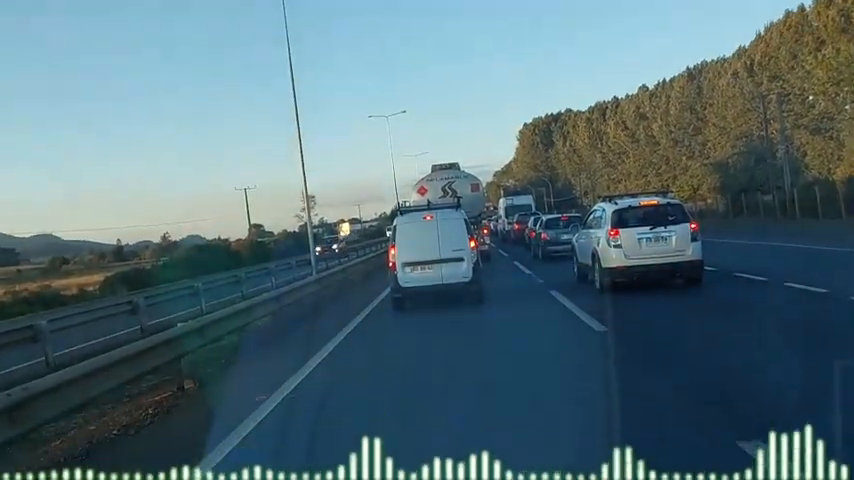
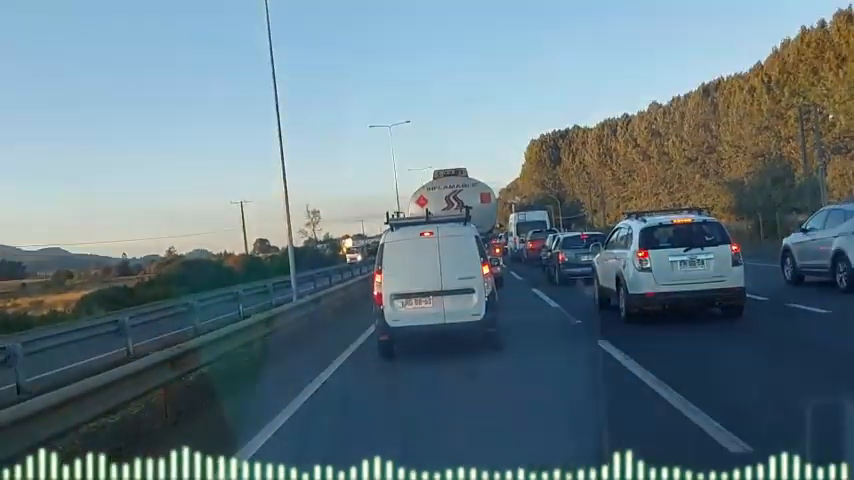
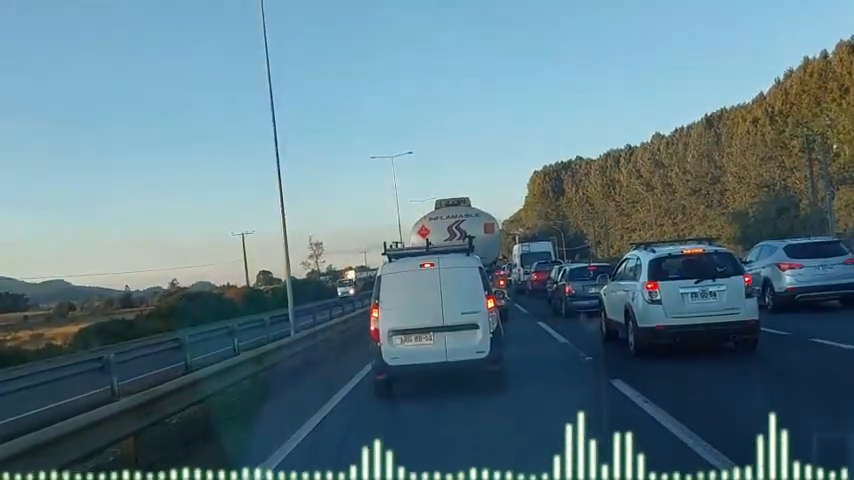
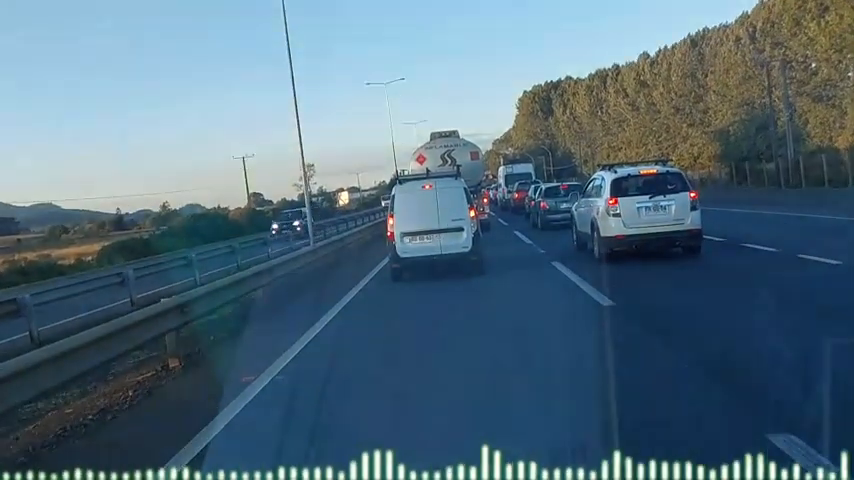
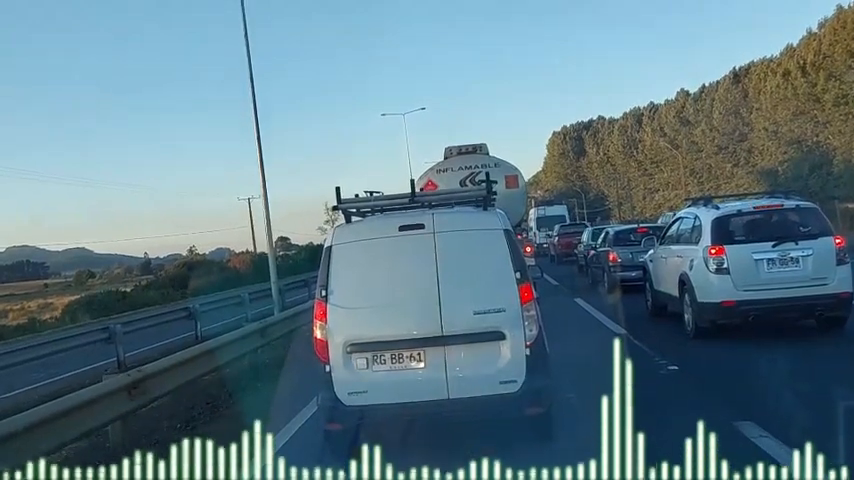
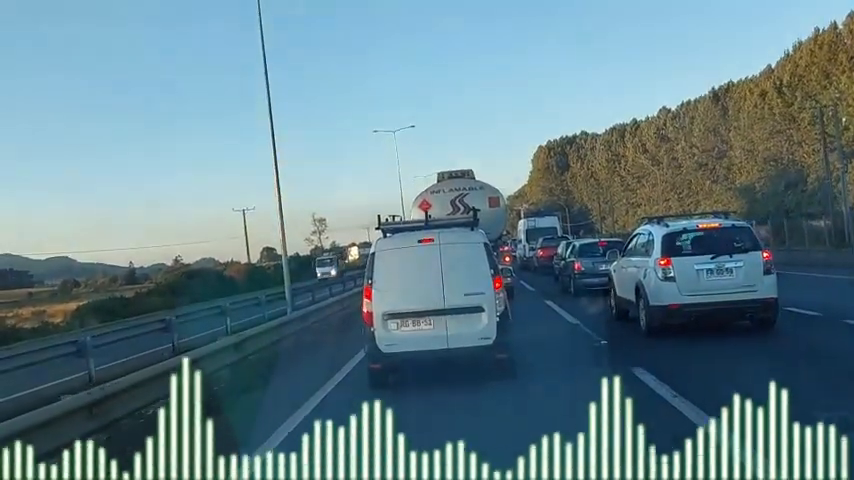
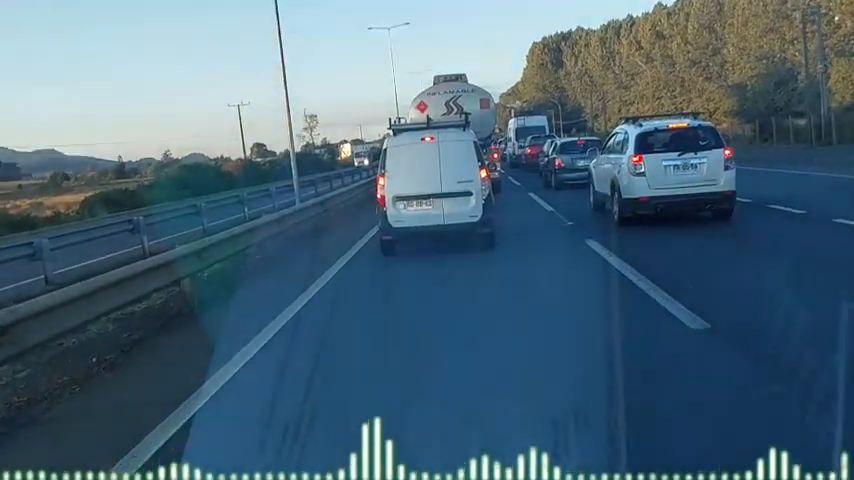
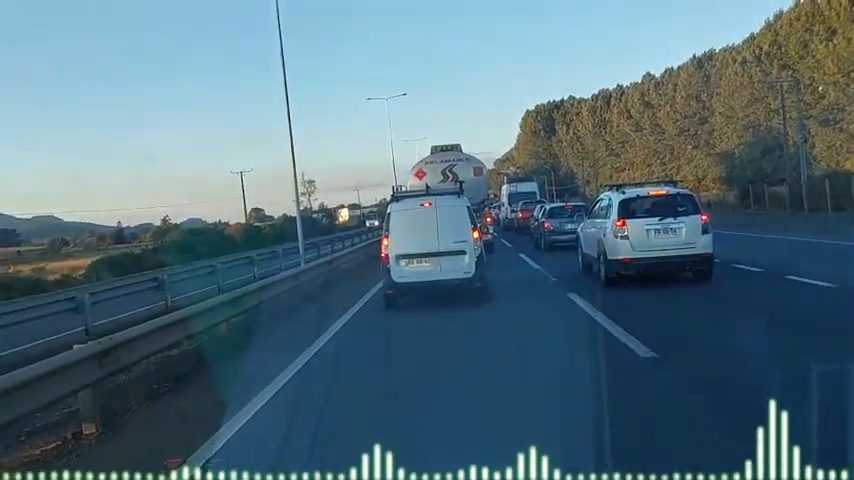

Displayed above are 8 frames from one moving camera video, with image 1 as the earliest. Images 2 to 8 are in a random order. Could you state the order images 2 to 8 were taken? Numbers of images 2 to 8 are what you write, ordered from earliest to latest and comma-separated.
4, 8, 7, 2, 3, 6, 5
